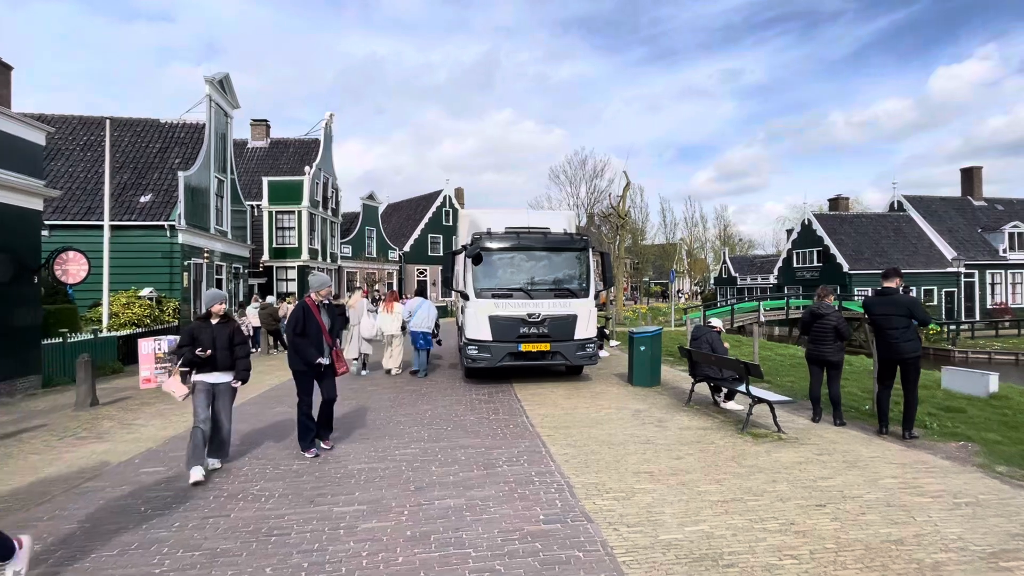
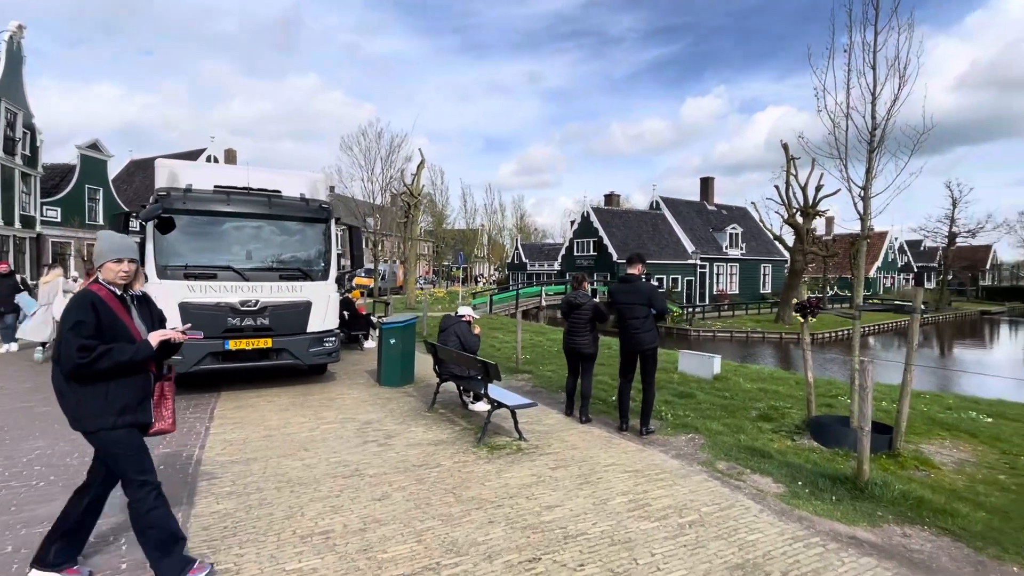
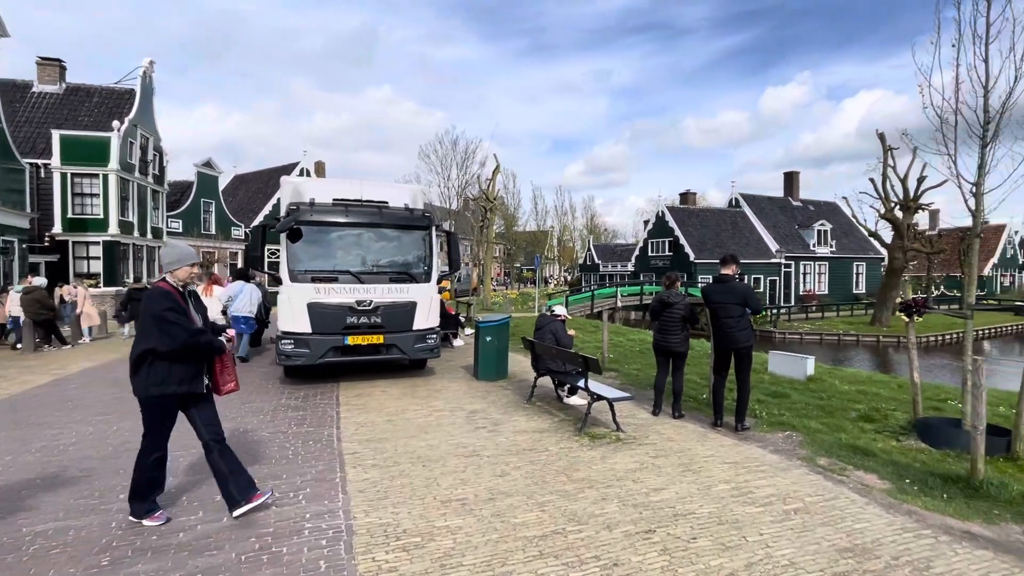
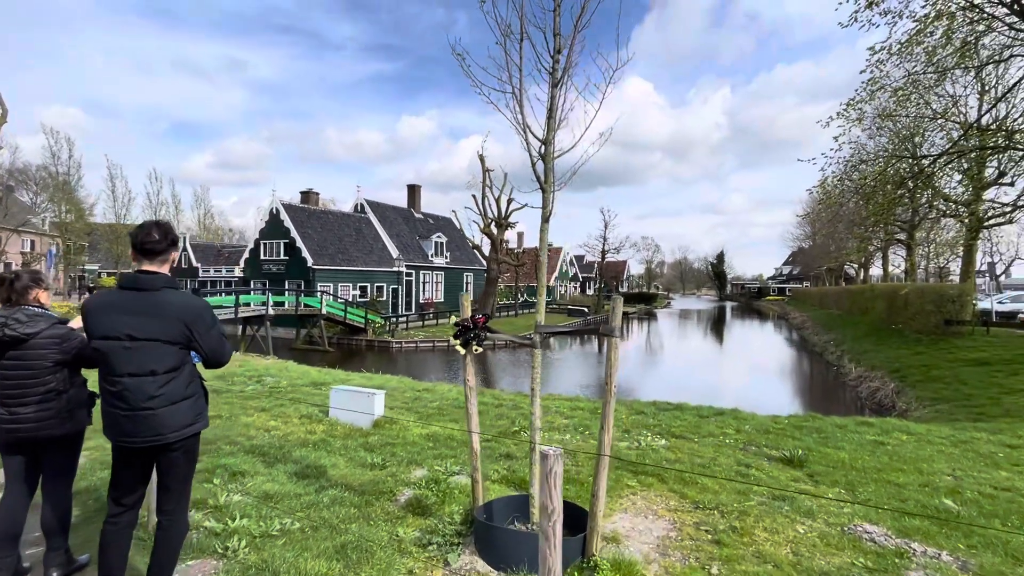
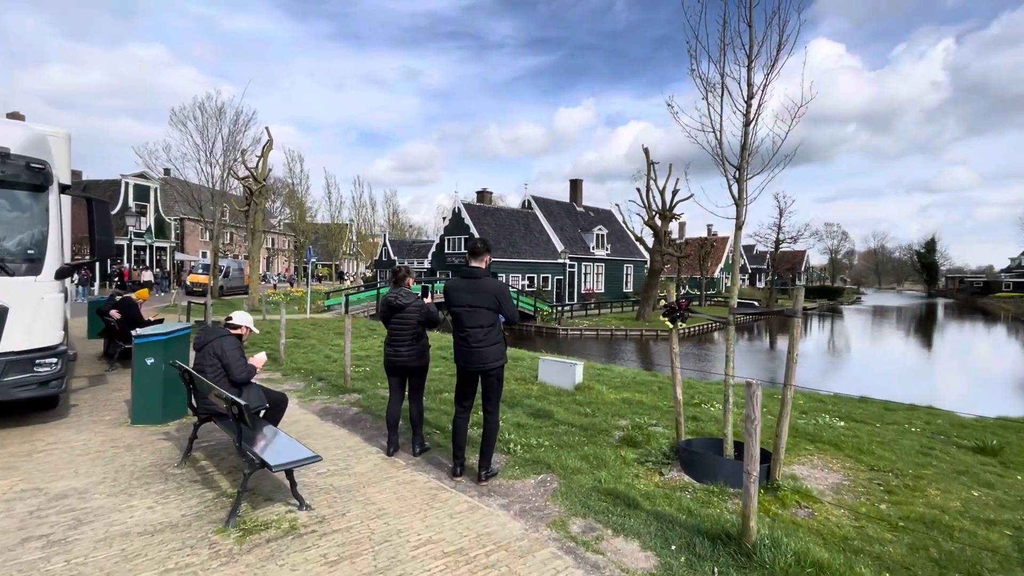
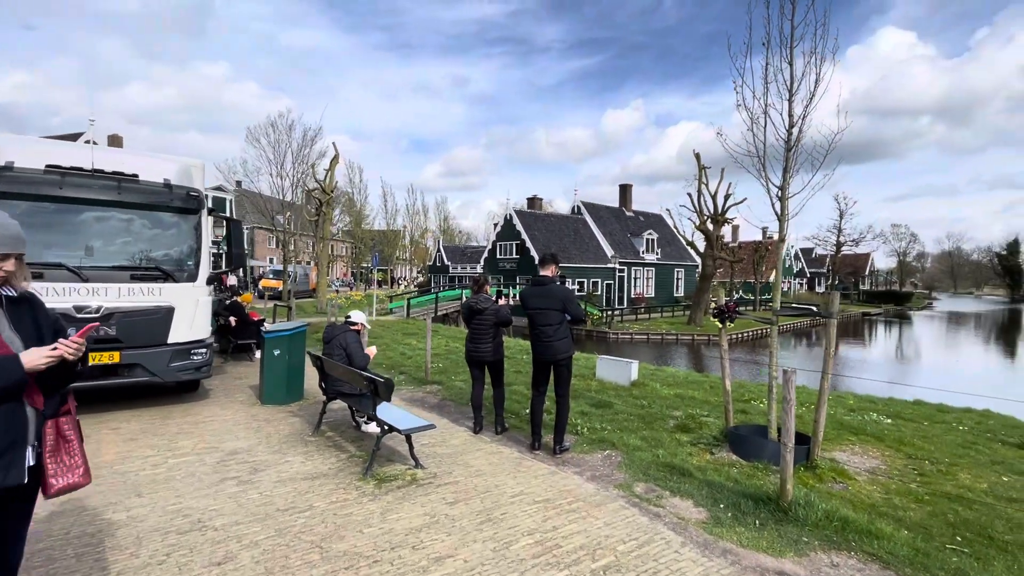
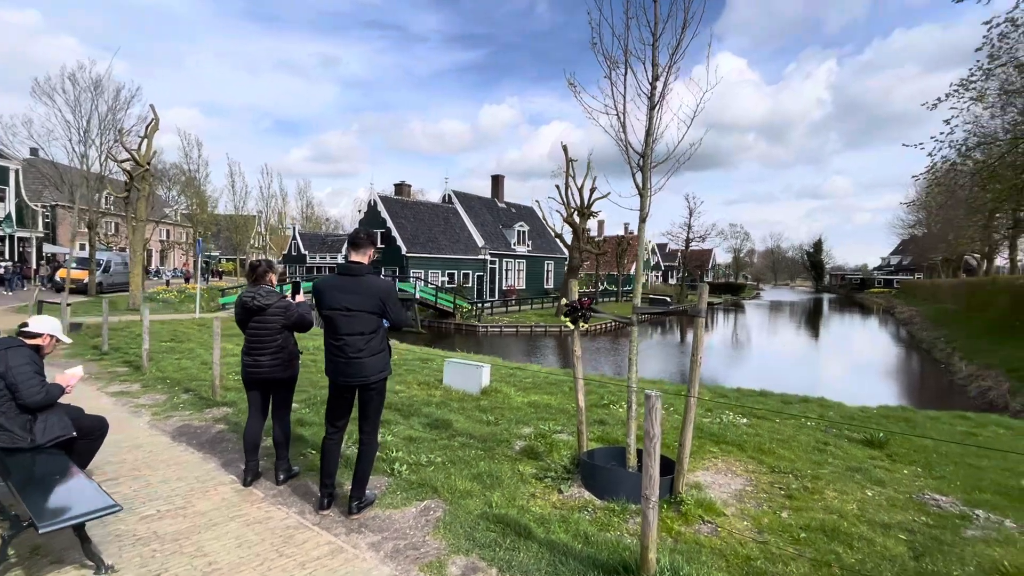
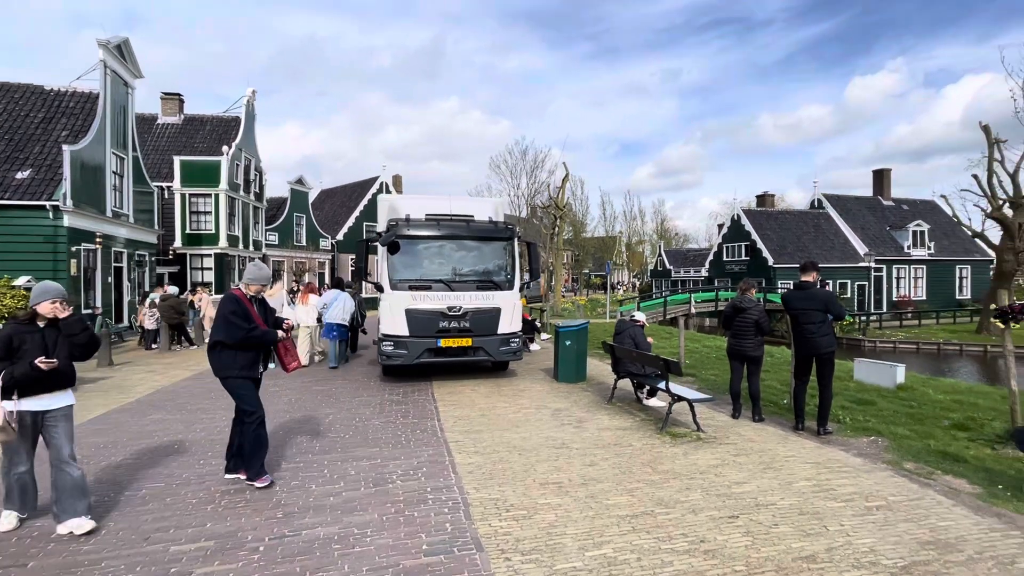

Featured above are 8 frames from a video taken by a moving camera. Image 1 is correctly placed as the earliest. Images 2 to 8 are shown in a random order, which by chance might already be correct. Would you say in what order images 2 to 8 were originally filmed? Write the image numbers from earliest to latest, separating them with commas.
8, 3, 2, 6, 5, 7, 4
